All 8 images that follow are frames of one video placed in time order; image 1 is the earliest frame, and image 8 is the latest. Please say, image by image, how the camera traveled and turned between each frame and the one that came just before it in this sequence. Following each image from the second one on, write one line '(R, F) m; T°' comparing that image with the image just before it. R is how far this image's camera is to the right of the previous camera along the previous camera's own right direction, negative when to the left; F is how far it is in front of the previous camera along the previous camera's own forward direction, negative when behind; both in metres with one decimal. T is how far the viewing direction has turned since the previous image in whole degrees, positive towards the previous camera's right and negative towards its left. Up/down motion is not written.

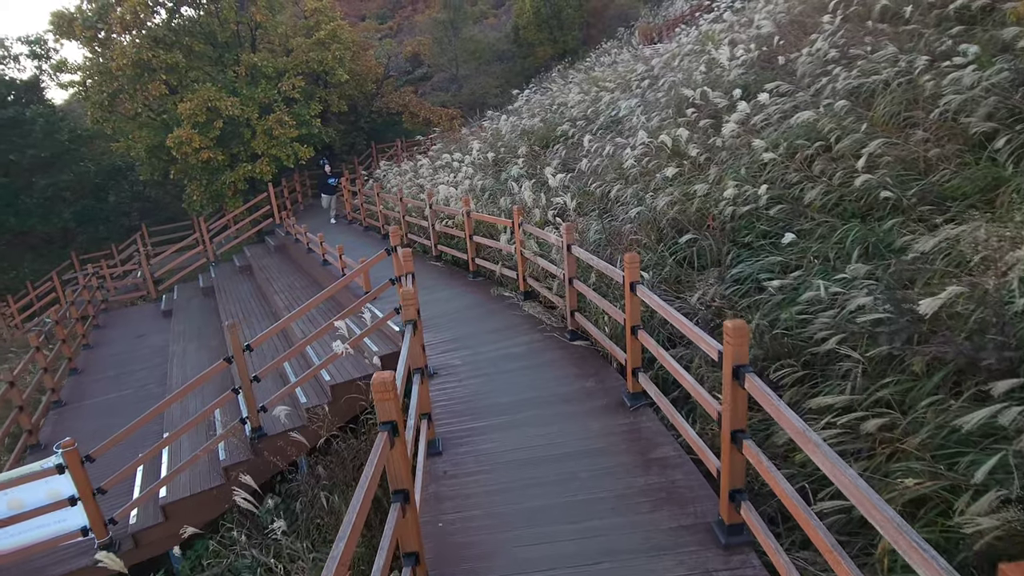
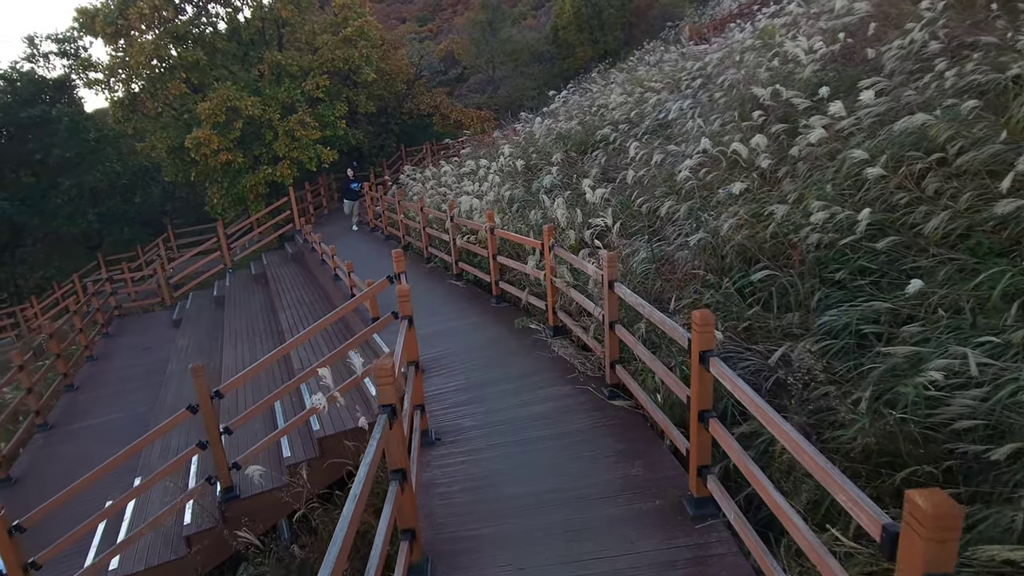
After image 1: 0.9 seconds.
(0.0, +0.9) m; -3°
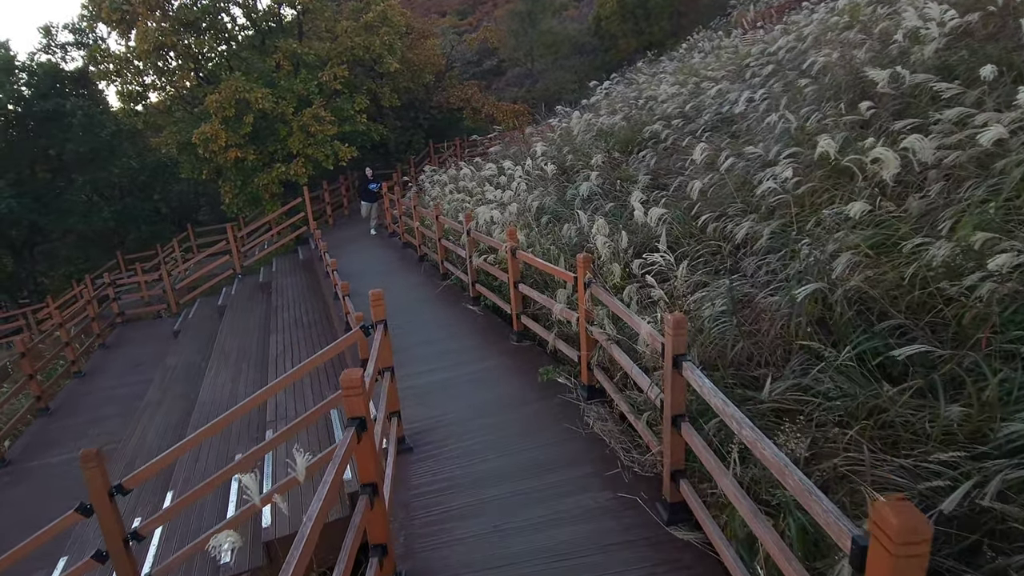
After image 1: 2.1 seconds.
(+0.1, +1.2) m; -4°
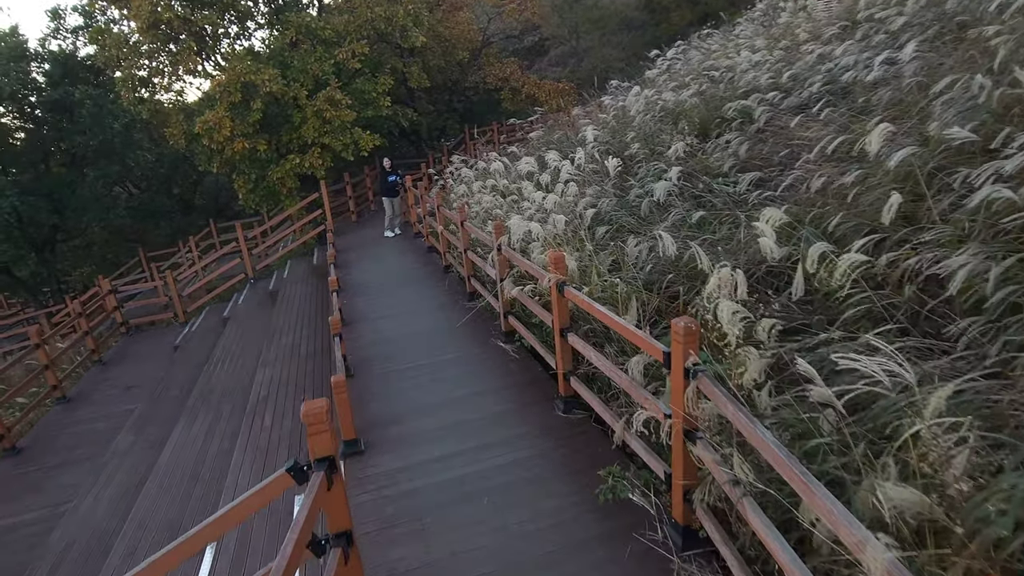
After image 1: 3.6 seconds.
(0.0, +1.4) m; -4°
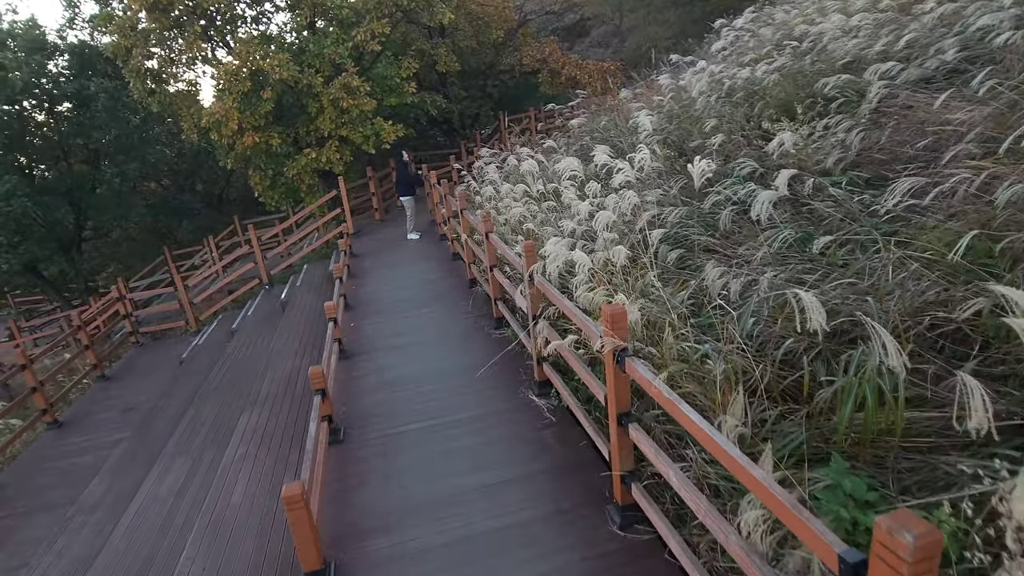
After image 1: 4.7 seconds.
(0.0, +1.1) m; -4°
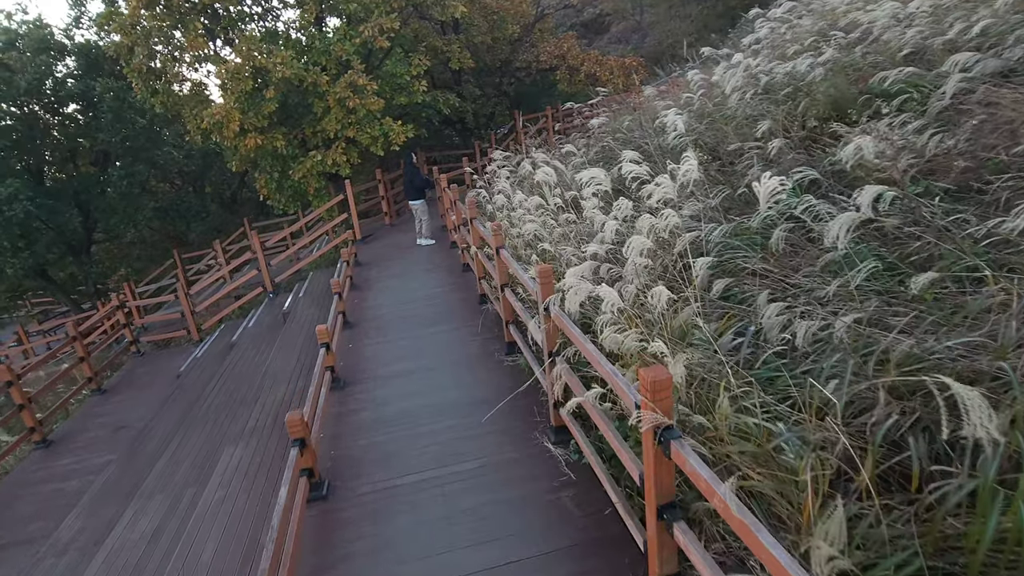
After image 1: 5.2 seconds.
(0.0, +0.5) m; -2°
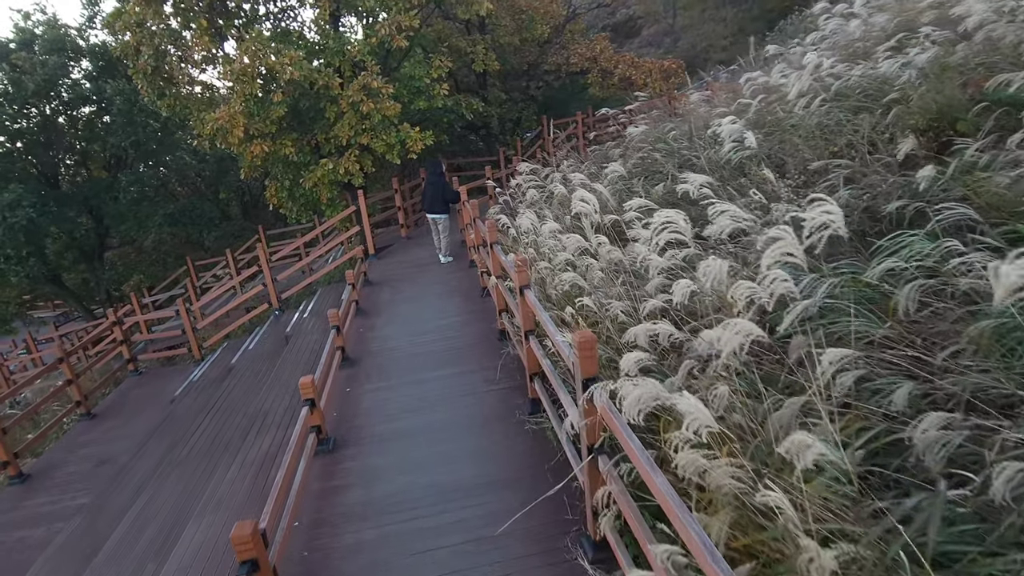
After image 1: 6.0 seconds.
(0.0, +0.7) m; -2°
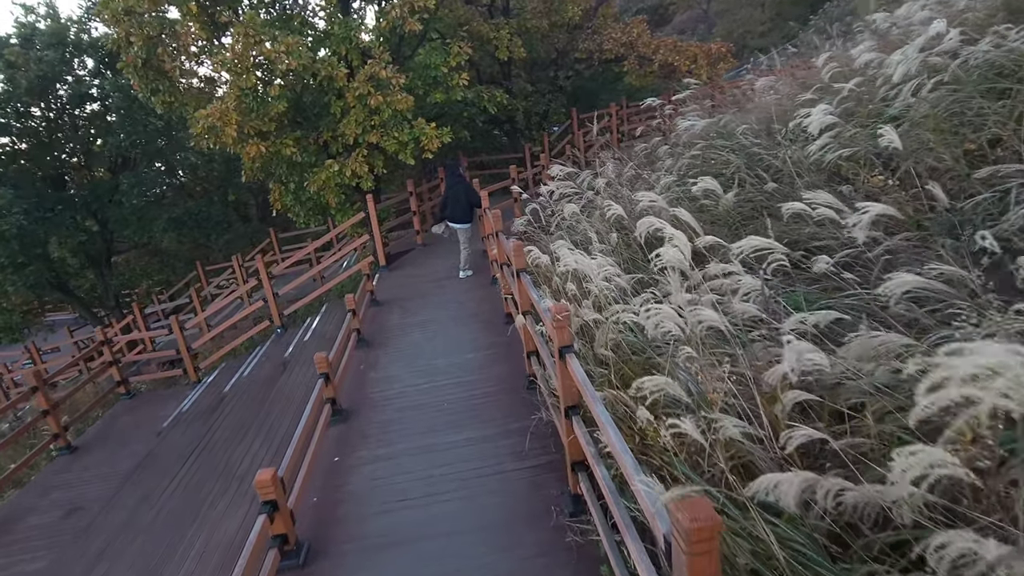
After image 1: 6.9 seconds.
(-0.1, +0.9) m; -2°
